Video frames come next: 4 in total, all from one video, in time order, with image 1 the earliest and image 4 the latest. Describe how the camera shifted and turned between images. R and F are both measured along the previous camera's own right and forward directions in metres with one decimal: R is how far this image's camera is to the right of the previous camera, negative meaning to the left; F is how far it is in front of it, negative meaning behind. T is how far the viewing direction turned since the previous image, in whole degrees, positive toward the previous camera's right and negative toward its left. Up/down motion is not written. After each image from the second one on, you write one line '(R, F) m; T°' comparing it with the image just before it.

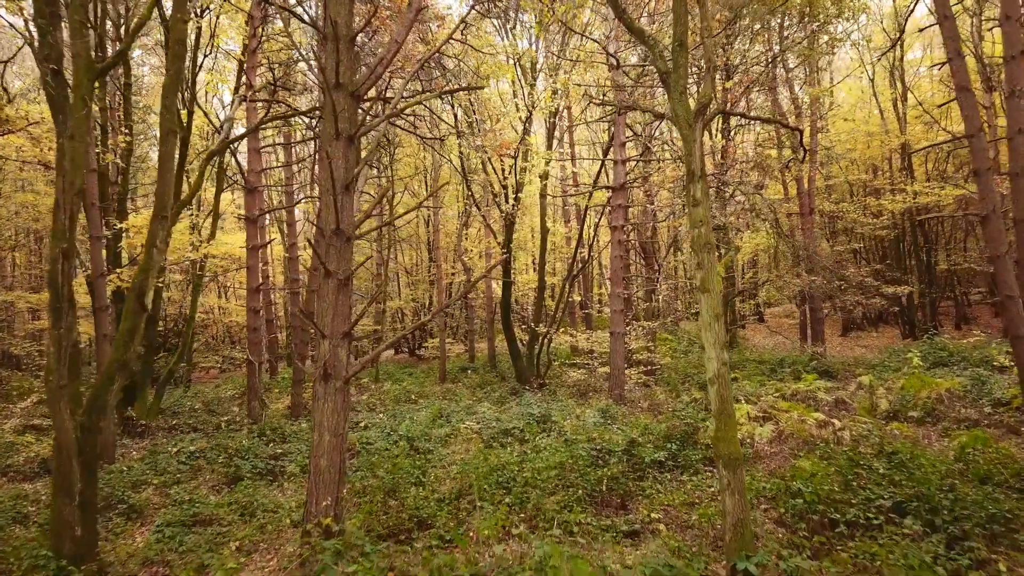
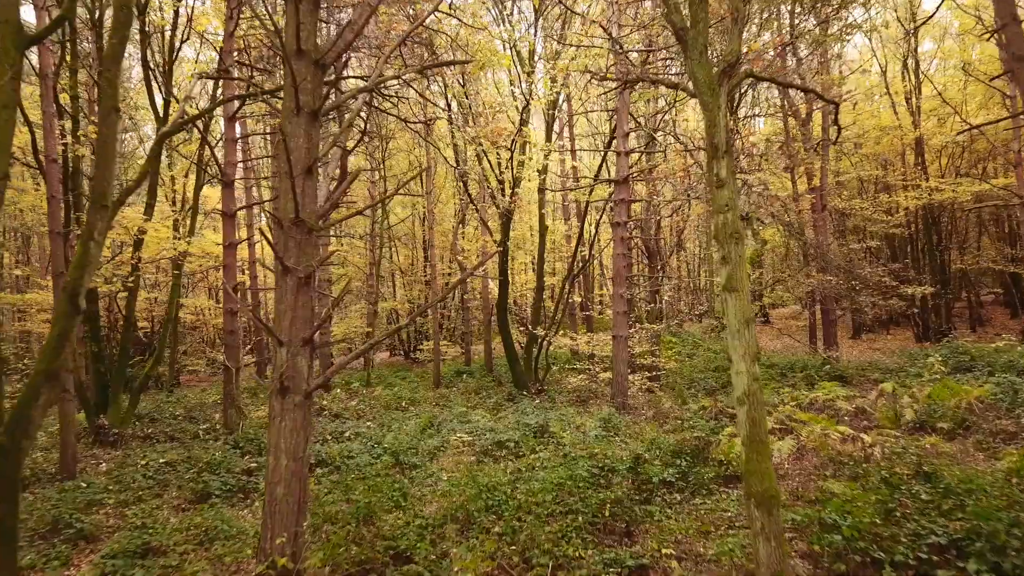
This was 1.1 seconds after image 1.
(+0.1, +0.7) m; 0°
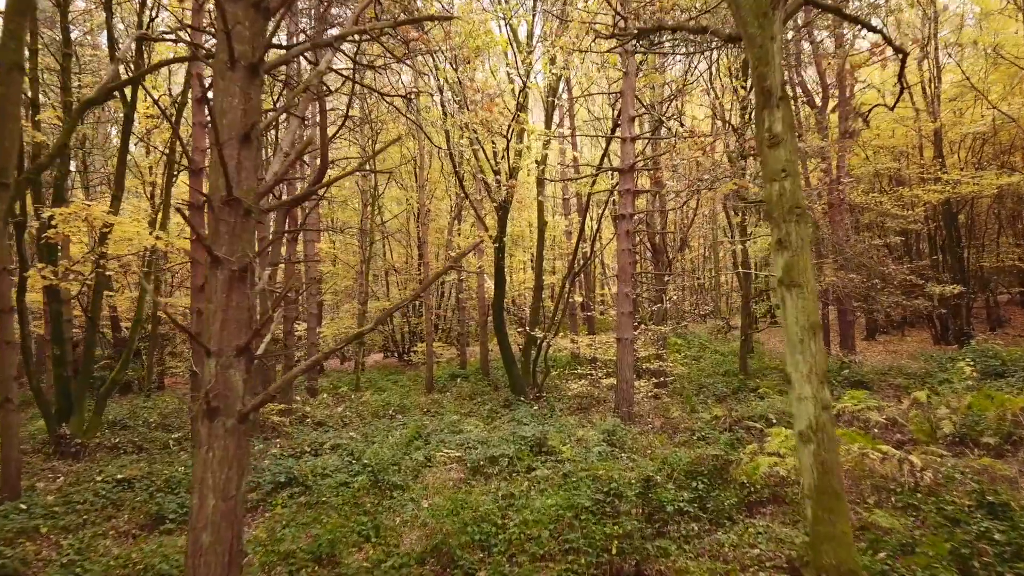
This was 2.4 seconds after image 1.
(+0.1, +0.8) m; 0°
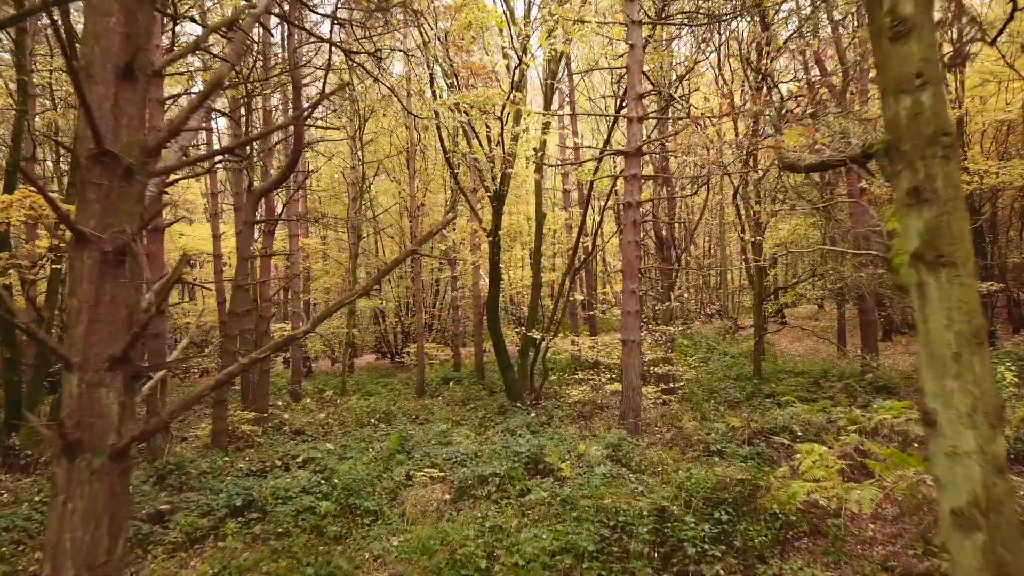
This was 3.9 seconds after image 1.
(+0.1, +0.9) m; 0°
